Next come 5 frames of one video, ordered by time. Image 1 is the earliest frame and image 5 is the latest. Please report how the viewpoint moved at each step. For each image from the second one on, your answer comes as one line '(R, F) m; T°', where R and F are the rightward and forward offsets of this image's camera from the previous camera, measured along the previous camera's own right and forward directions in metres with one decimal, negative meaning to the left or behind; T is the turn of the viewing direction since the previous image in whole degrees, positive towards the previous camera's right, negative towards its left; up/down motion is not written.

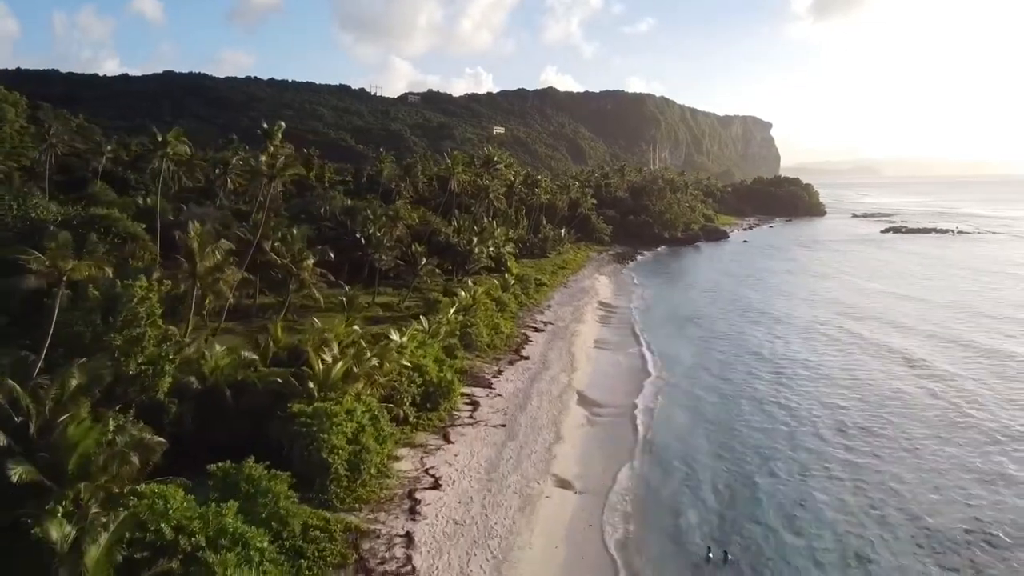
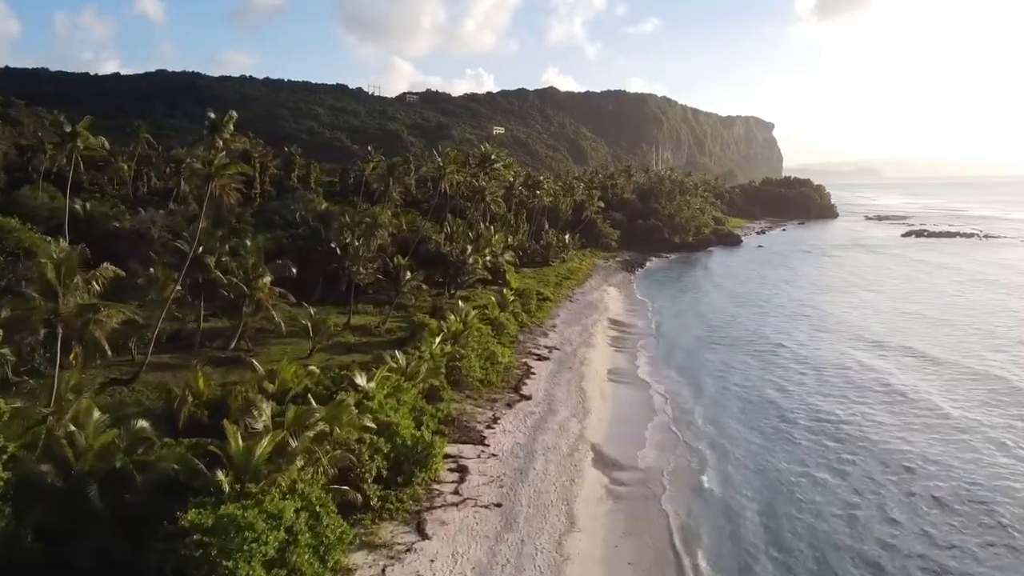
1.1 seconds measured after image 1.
(+0.1, +6.9) m; 0°
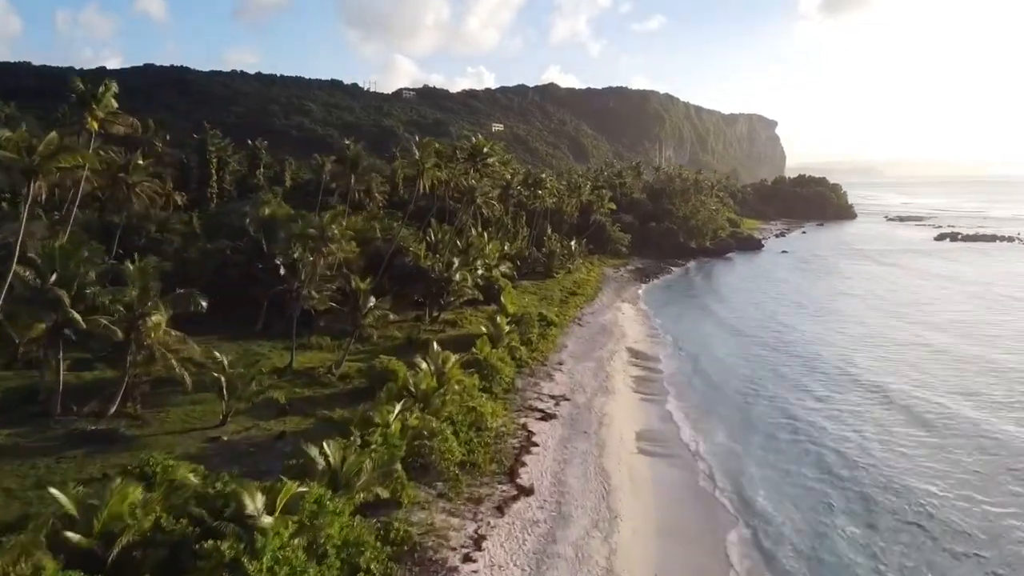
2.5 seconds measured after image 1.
(+0.2, +9.8) m; 0°
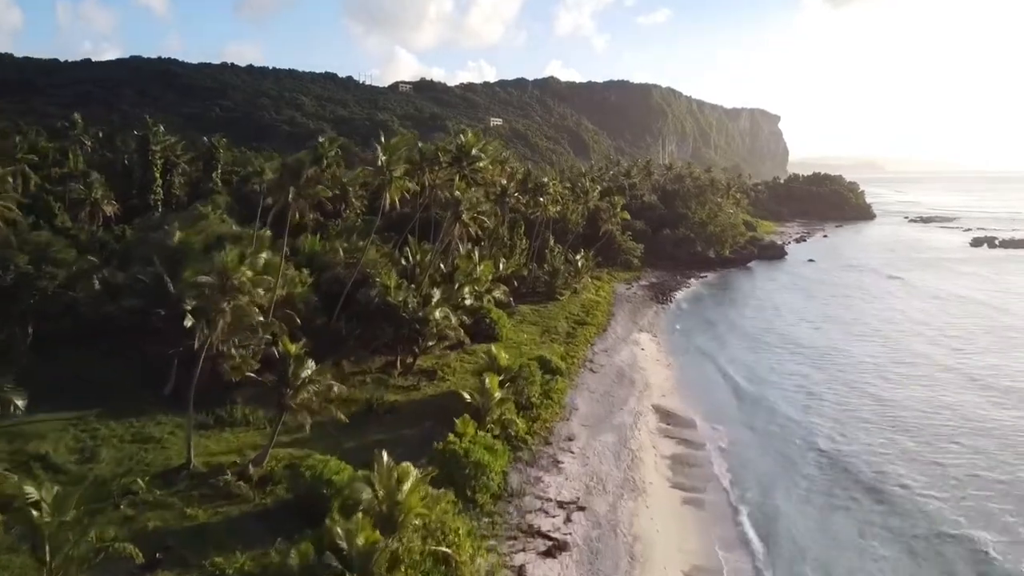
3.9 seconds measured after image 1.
(+0.2, +9.1) m; 0°
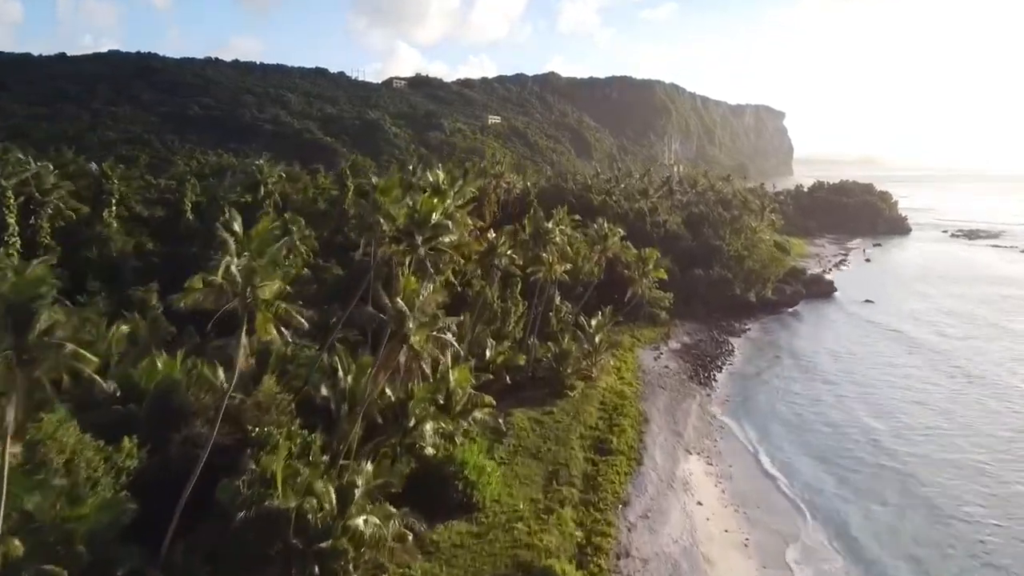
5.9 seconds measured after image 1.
(+0.3, +14.8) m; 0°
